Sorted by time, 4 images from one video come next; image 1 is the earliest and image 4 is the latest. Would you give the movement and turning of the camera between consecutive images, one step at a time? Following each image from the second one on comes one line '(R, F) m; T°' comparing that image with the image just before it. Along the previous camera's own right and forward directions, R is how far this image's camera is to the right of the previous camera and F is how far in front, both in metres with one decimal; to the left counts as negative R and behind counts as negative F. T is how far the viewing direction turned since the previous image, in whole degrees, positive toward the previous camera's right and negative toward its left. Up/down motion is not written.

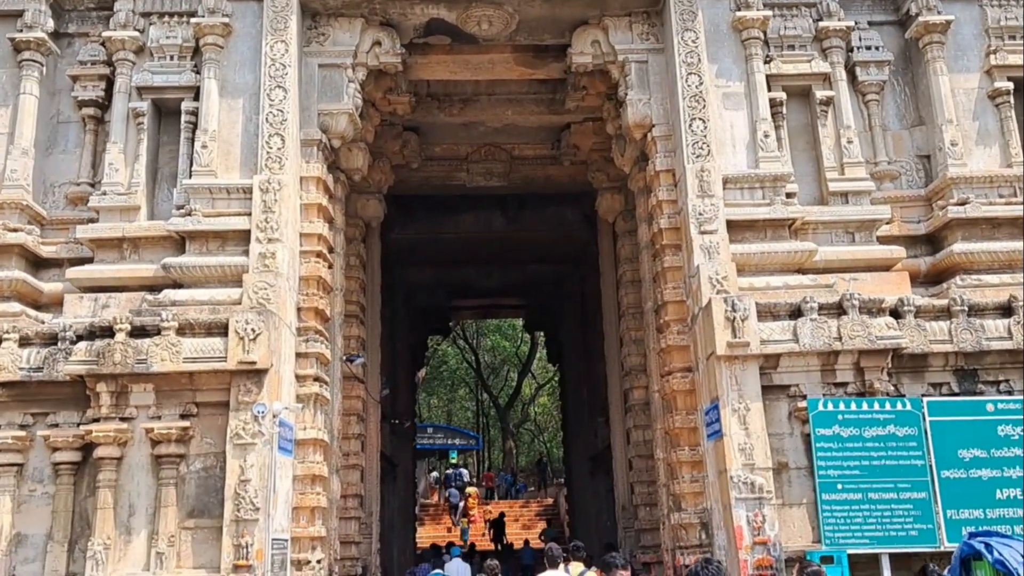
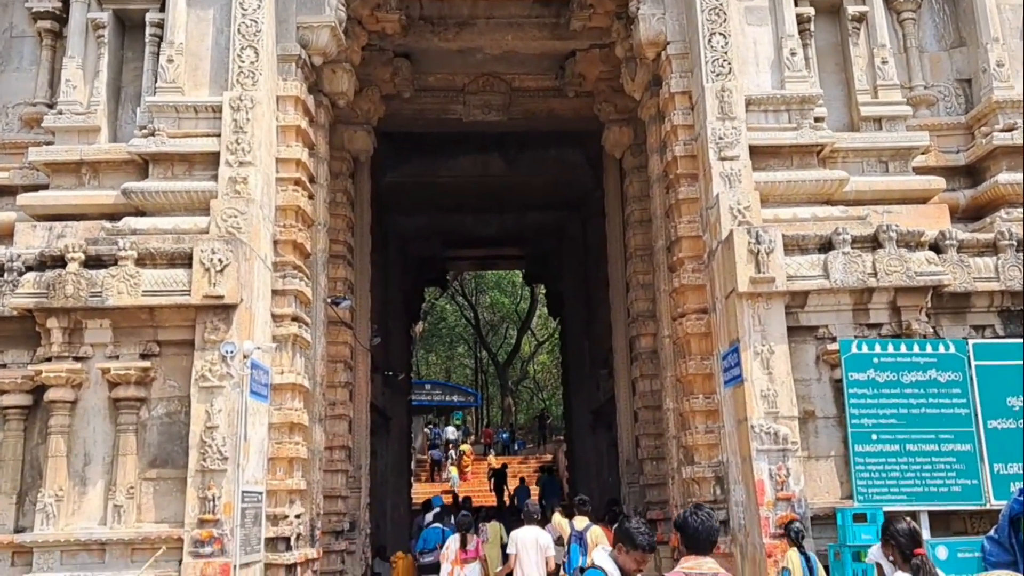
(0.0, +0.7) m; 0°
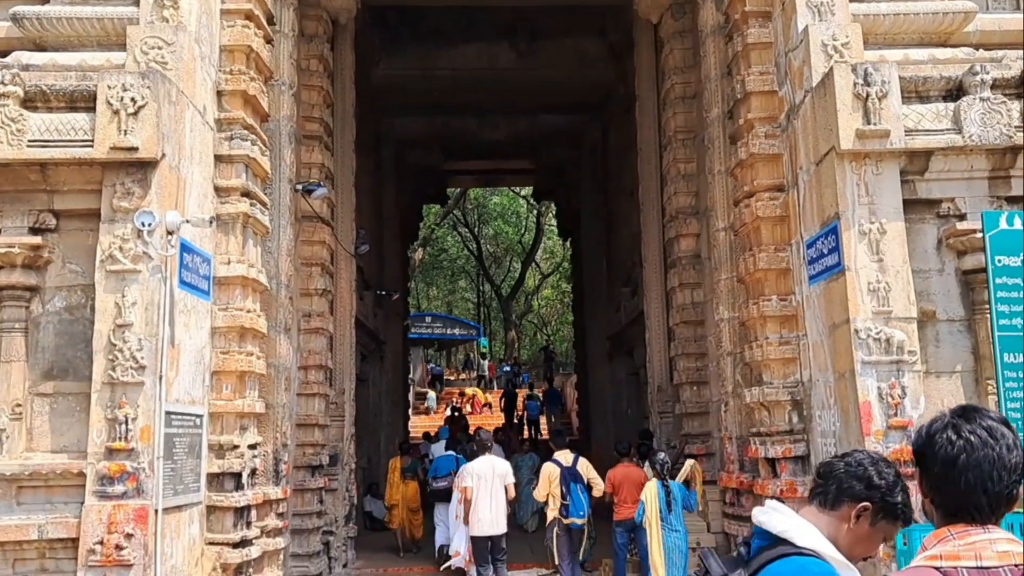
(-0.1, +1.6) m; 0°
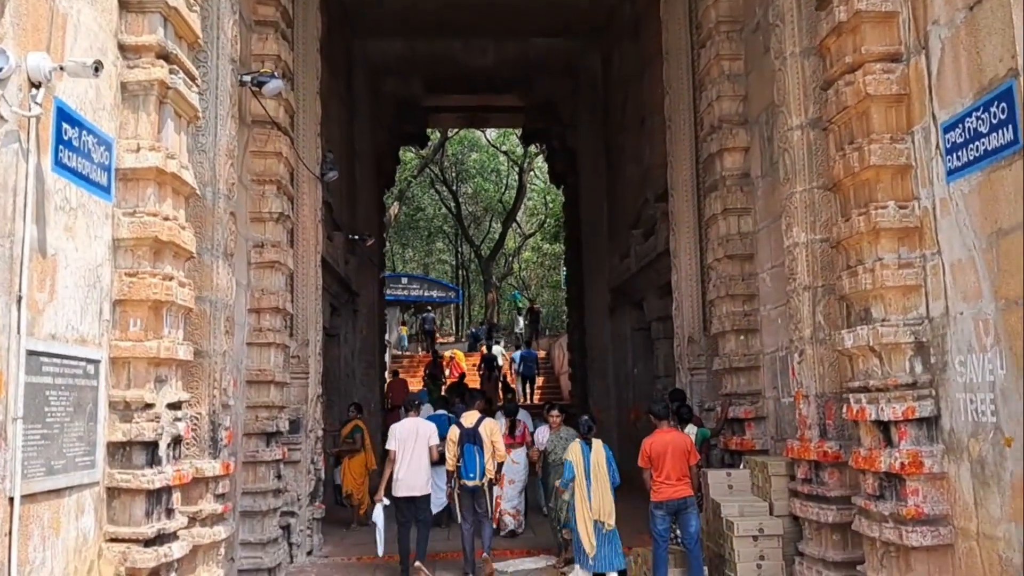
(-0.2, +1.5) m; +2°
